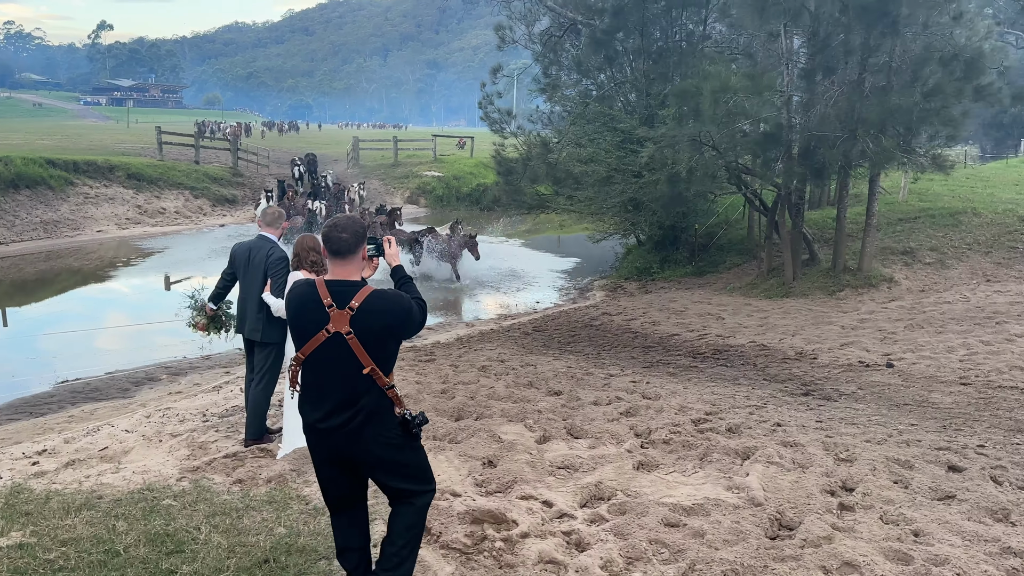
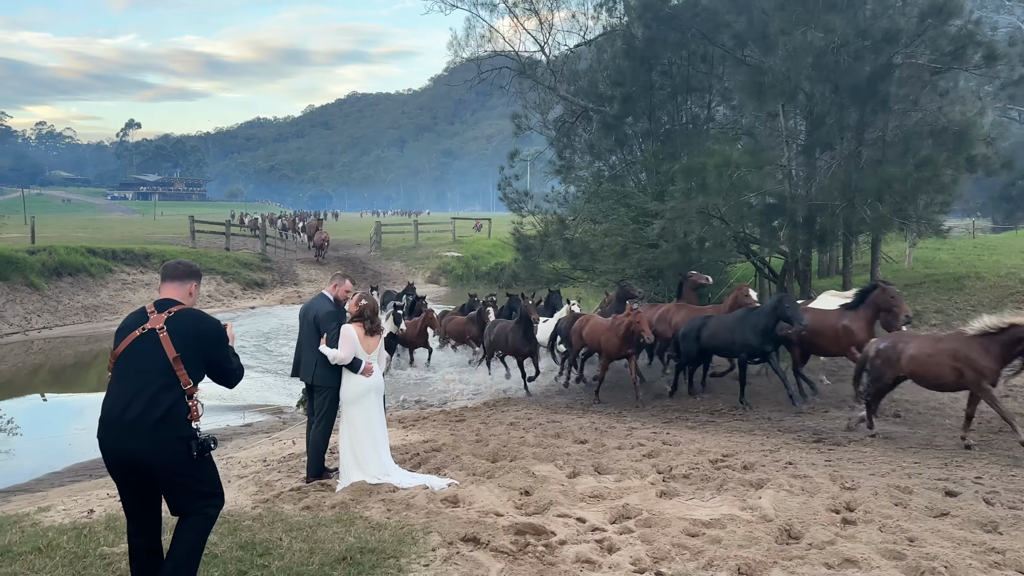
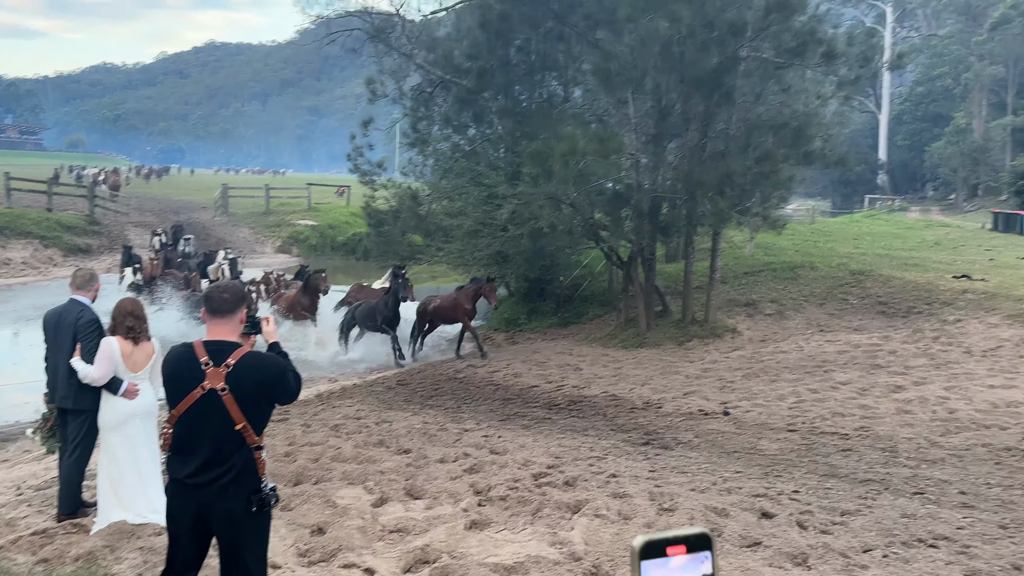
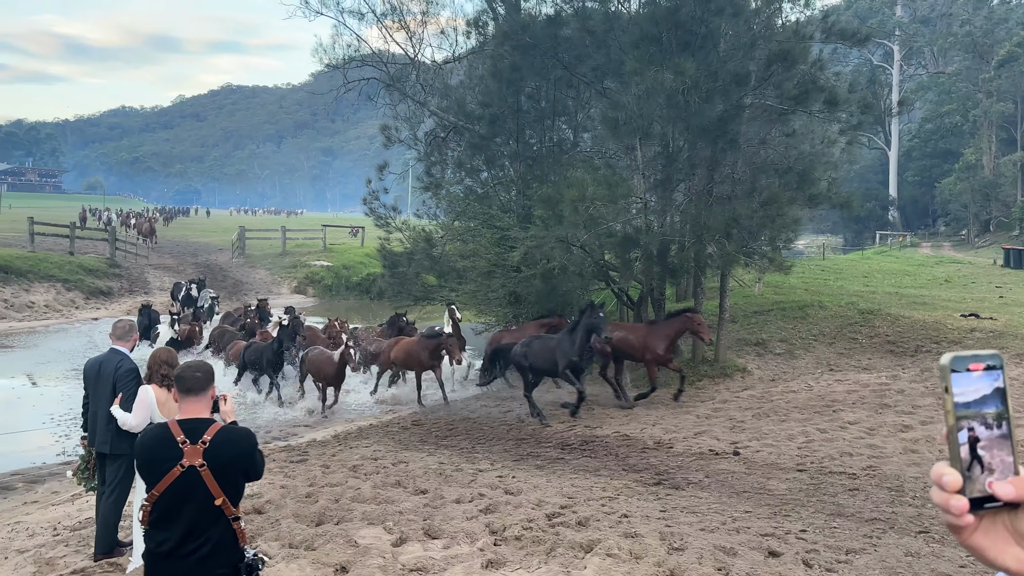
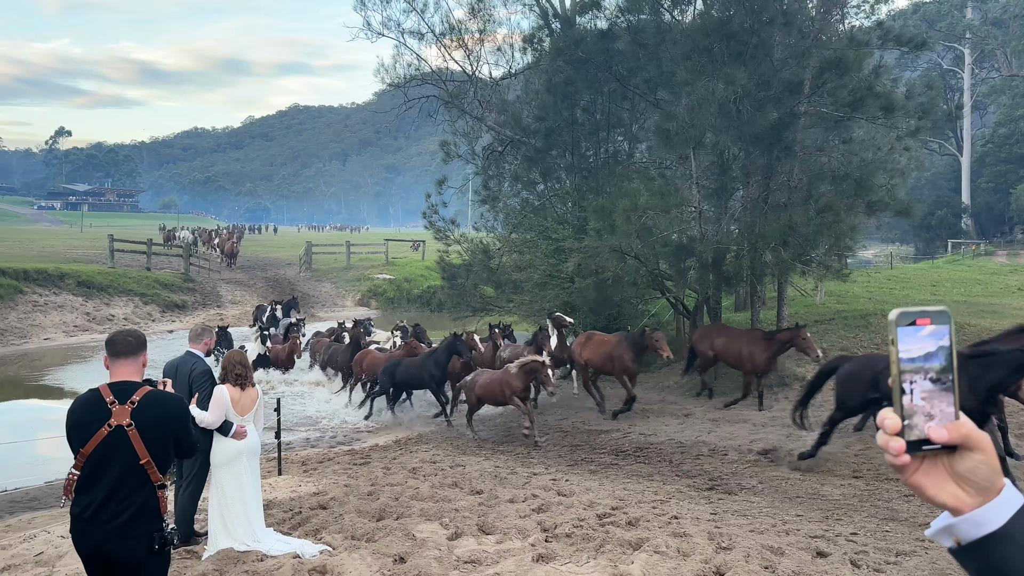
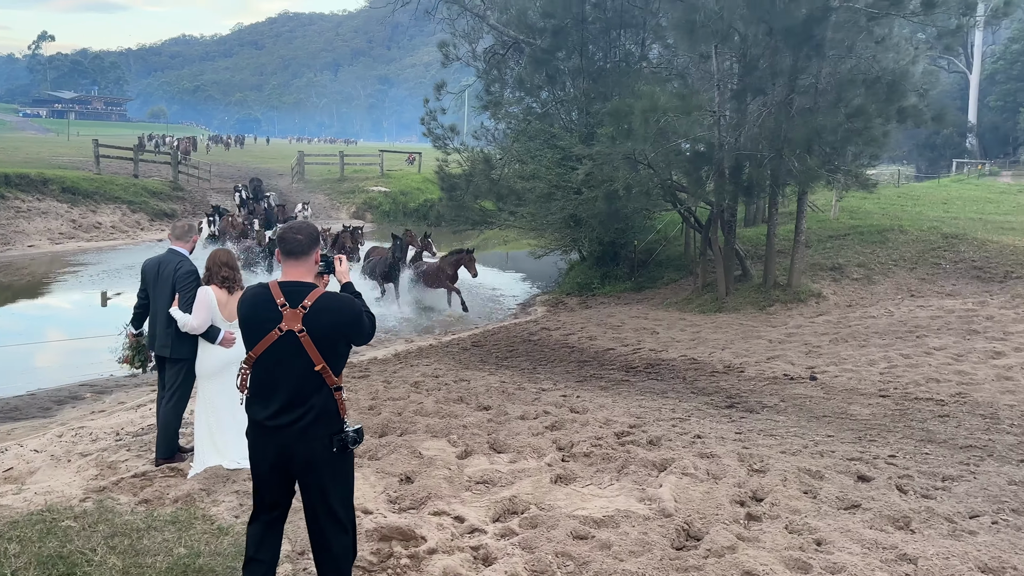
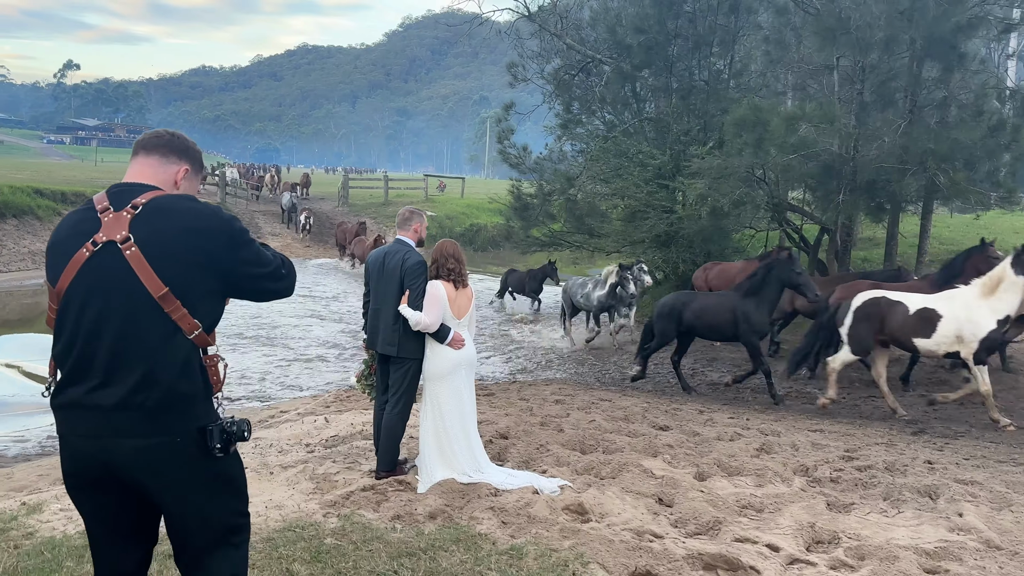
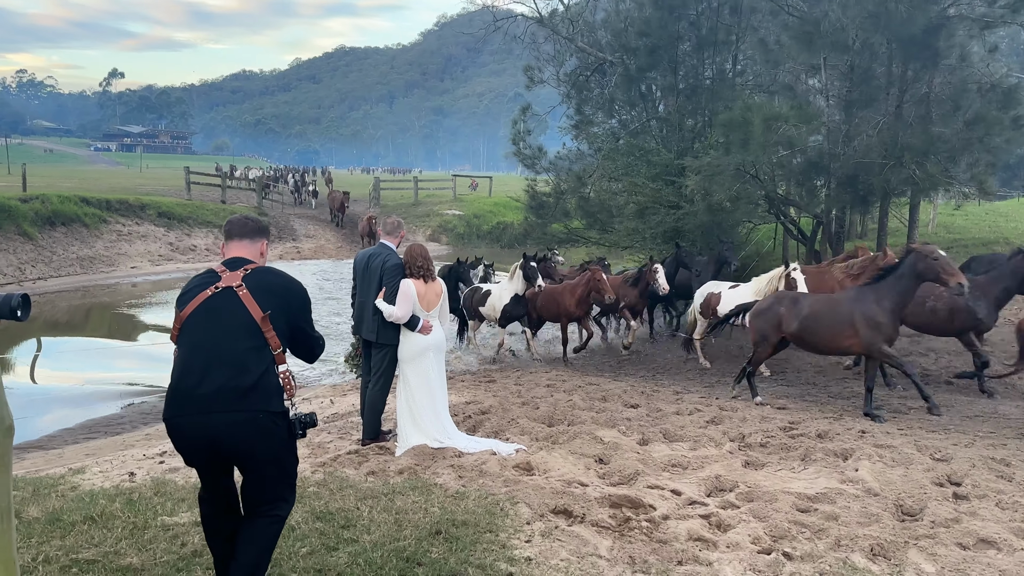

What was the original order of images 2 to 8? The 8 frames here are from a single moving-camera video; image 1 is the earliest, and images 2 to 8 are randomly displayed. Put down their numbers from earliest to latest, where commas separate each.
6, 3, 4, 5, 2, 8, 7
